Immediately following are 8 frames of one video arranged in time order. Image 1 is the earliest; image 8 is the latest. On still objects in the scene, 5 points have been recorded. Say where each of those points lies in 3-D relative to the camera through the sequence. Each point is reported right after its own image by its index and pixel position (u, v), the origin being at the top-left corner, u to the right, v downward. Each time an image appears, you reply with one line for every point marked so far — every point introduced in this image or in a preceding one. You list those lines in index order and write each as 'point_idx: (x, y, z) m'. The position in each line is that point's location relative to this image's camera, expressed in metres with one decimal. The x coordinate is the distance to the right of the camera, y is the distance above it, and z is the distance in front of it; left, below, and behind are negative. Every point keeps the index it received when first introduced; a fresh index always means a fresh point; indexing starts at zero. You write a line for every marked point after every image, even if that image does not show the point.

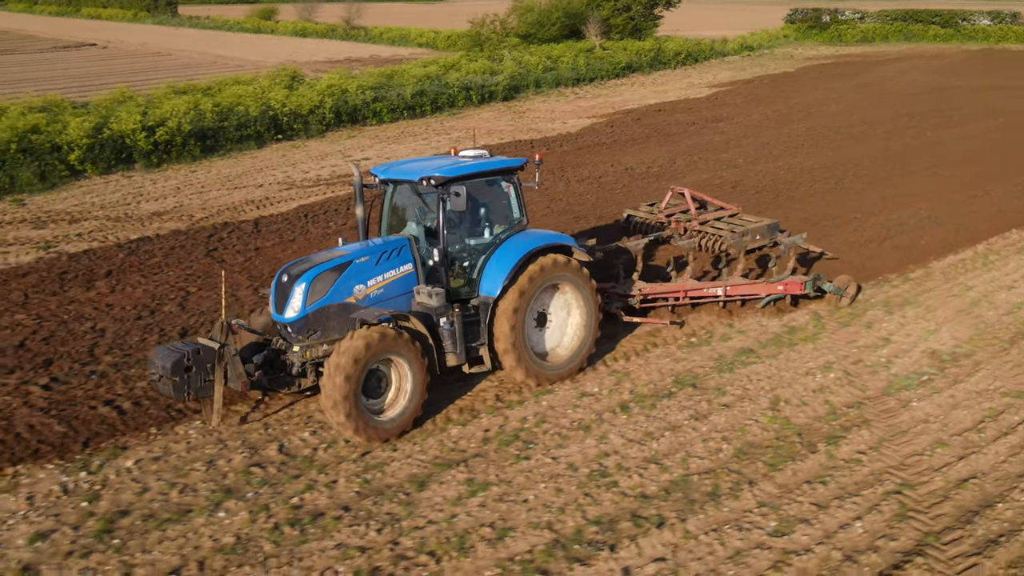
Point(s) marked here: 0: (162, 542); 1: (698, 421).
0: (-1.9, -1.4, +5.5) m
1: (+1.3, -0.9, +7.0) m
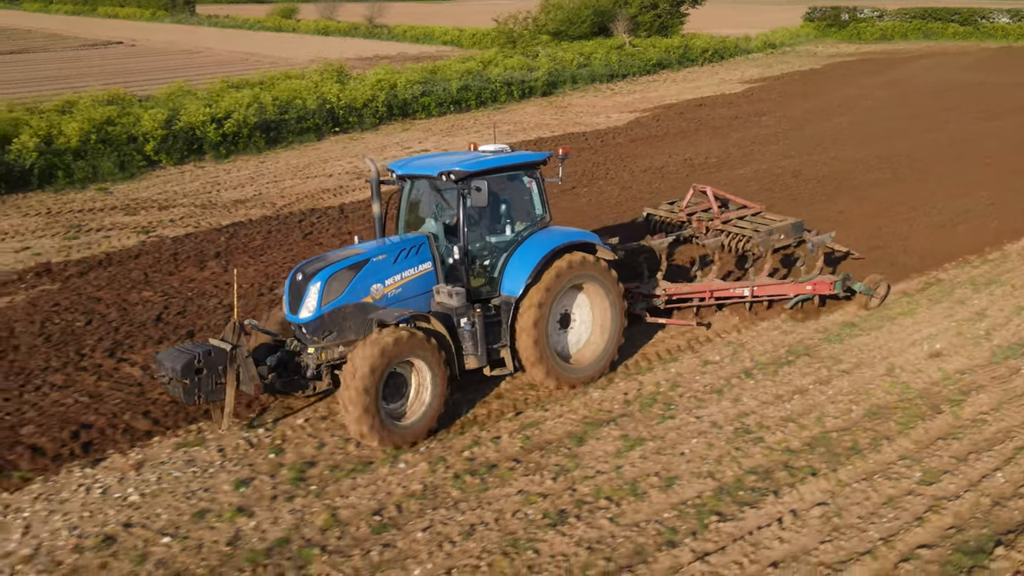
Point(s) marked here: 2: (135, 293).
0: (-0.9, -1.2, +5.9) m
1: (+2.3, -0.7, +7.4) m
2: (-3.7, -0.1, +9.6) m
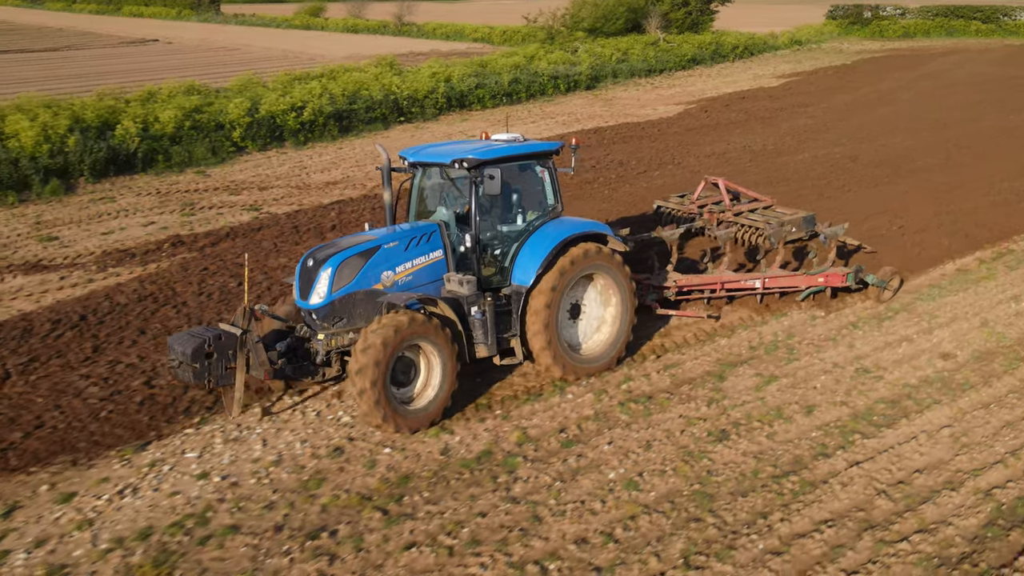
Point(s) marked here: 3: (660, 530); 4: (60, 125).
0: (+0.2, -0.8, +6.7) m
1: (+3.4, -0.4, +8.2) m
2: (-2.6, +0.3, +10.5) m
3: (+0.8, -1.3, +5.3) m
4: (-6.7, +2.4, +14.6) m
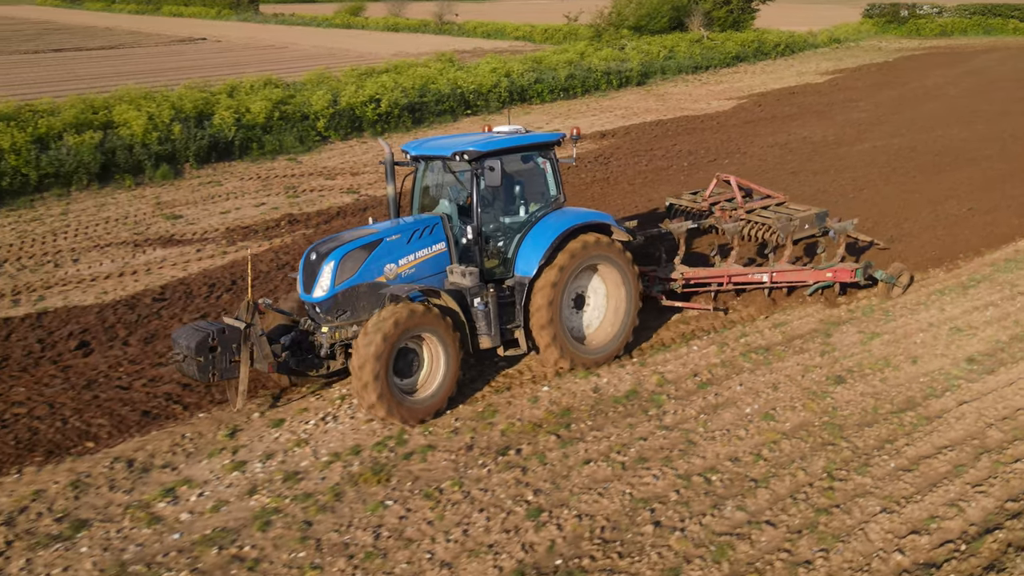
0: (+1.2, -0.6, +7.5) m
1: (+4.5, -0.1, +8.9) m
2: (-1.4, +0.6, +11.3) m
3: (+1.8, -1.0, +6.1) m
4: (-5.5, +2.7, +15.6) m
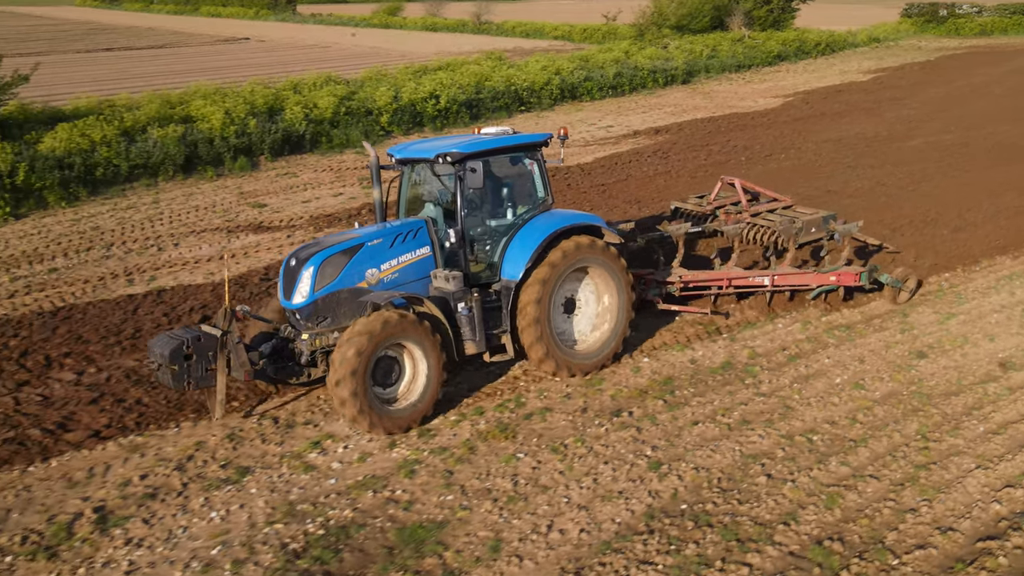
0: (+2.0, -0.4, +8.0) m
1: (+5.3, 0.0, +9.3) m
2: (-0.5, +0.8, +11.8) m
3: (+2.5, -0.8, +6.5) m
4: (-4.5, +2.9, +16.2) m
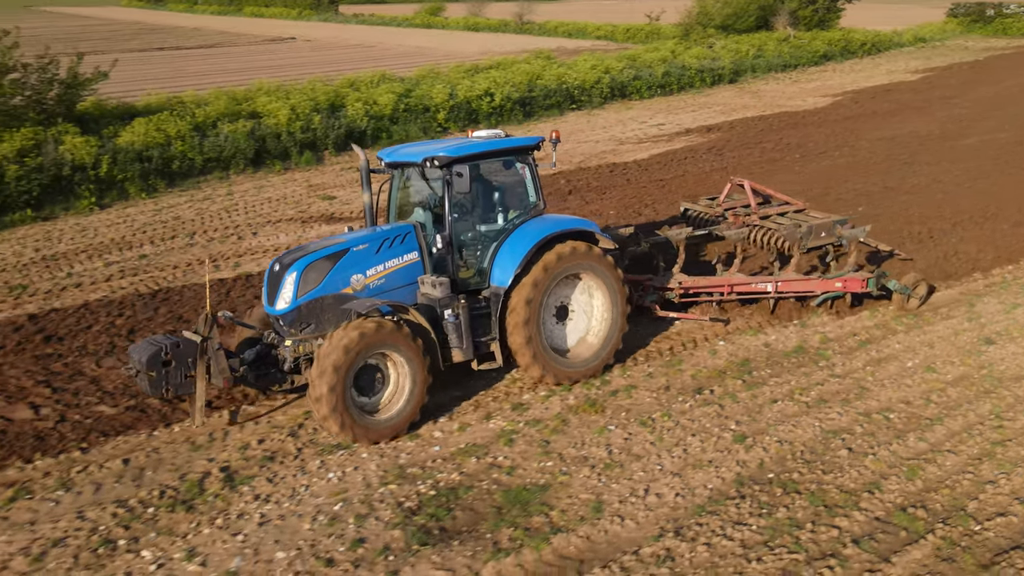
0: (+2.6, -0.3, +8.3) m
1: (+6.0, +0.1, +9.4) m
2: (+0.2, +0.9, +12.2) m
3: (+3.1, -0.7, +6.7) m
4: (-3.5, +3.1, +16.7) m
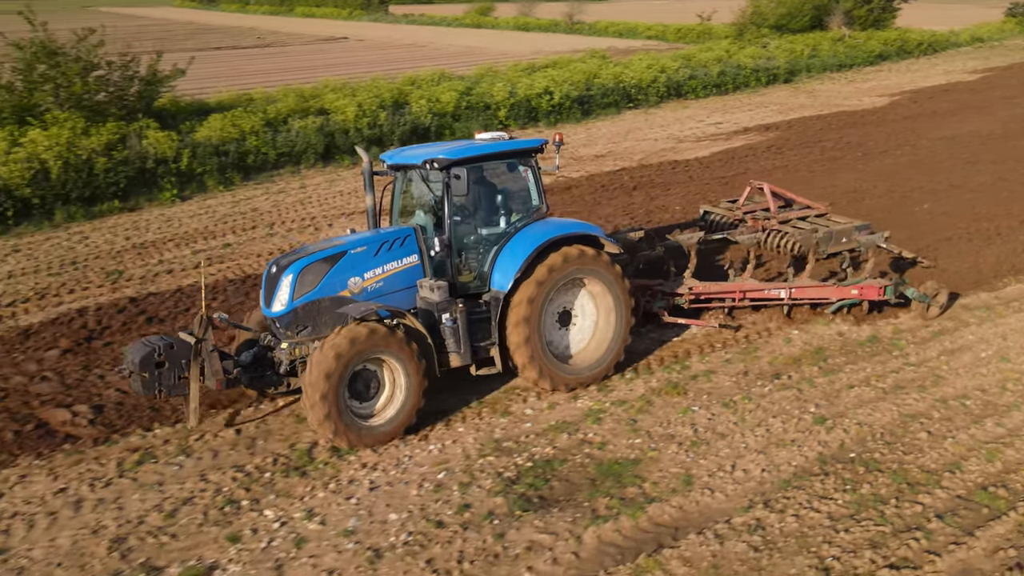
0: (+3.3, -0.2, +8.4) m
1: (+6.7, +0.1, +9.4) m
2: (+1.1, +1.0, +12.5) m
3: (+3.7, -0.7, +6.9) m
4: (-2.4, +3.2, +17.1) m
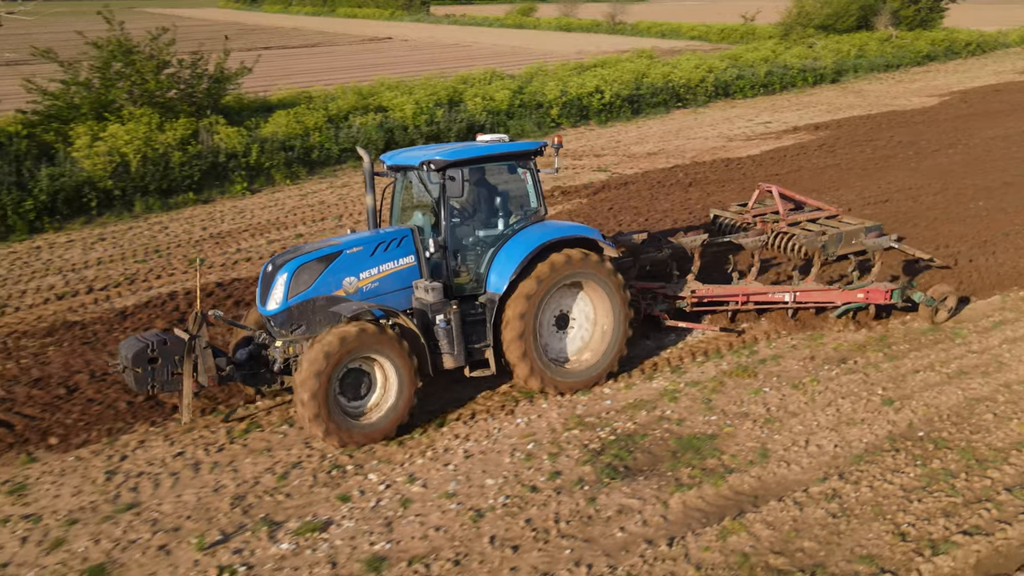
0: (+3.9, -0.2, +8.6) m
1: (+7.4, +0.2, +9.5) m
2: (+1.9, +1.1, +12.8) m
3: (+4.3, -0.6, +7.1) m
4: (-1.5, +3.3, +17.5) m
